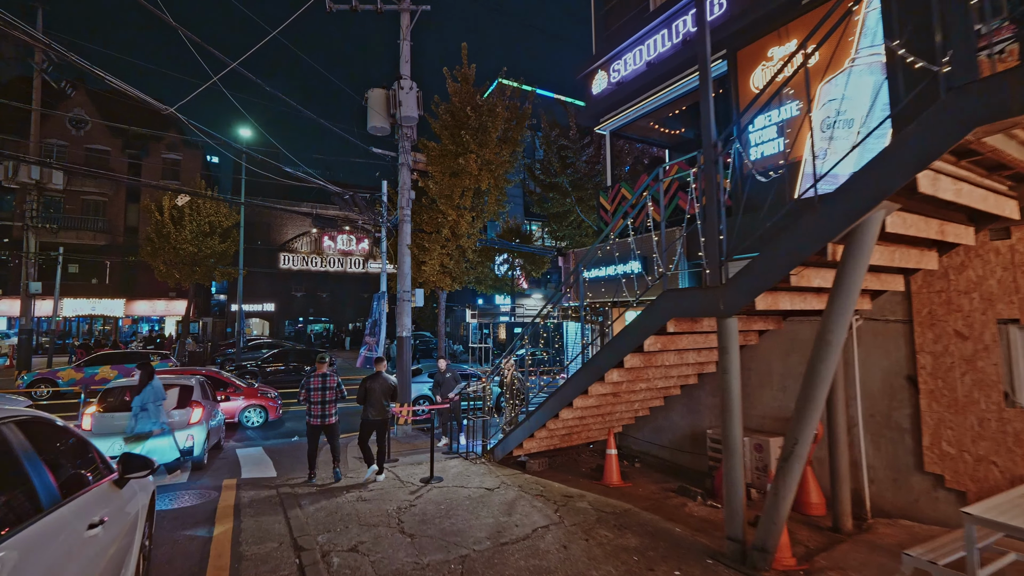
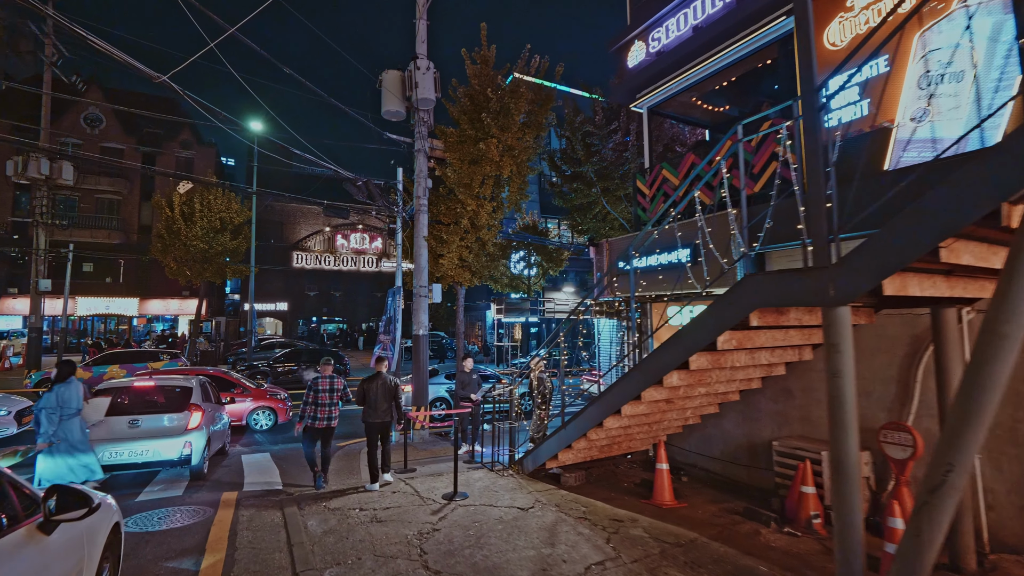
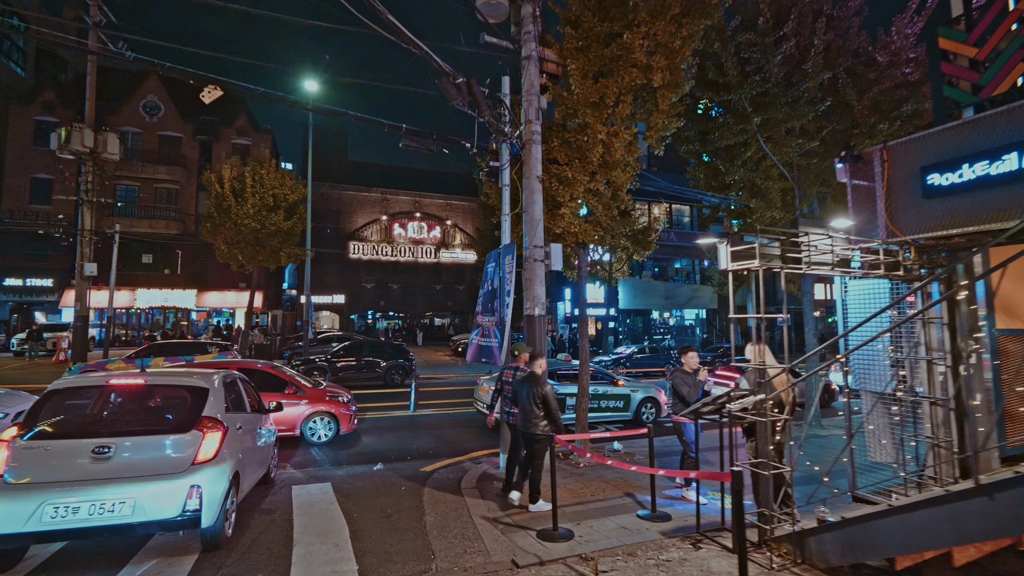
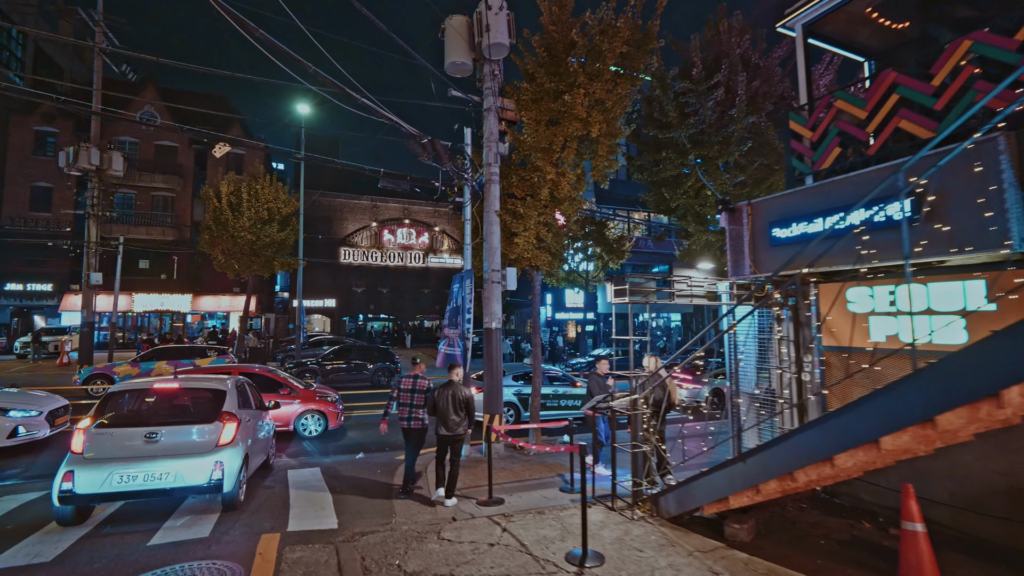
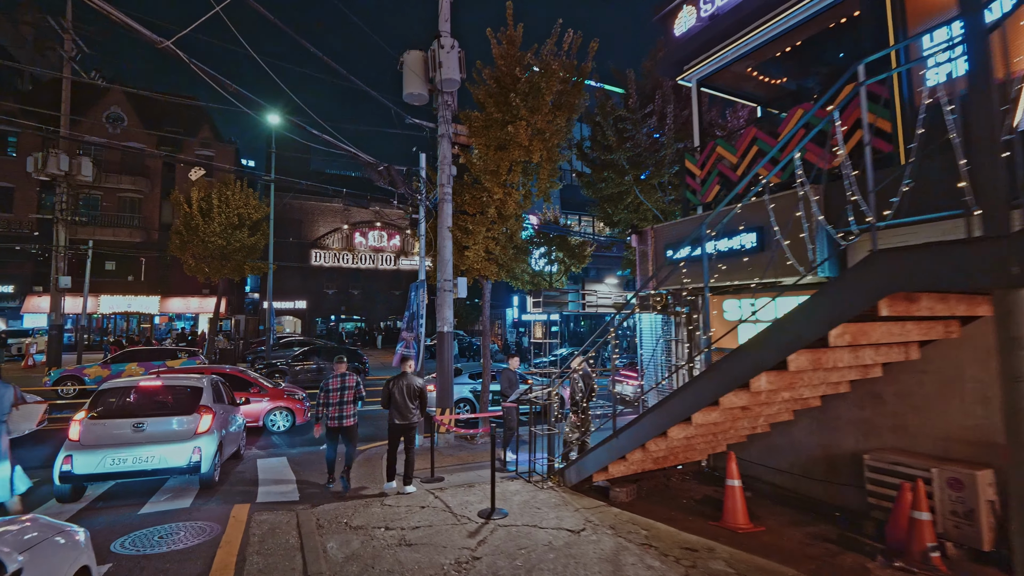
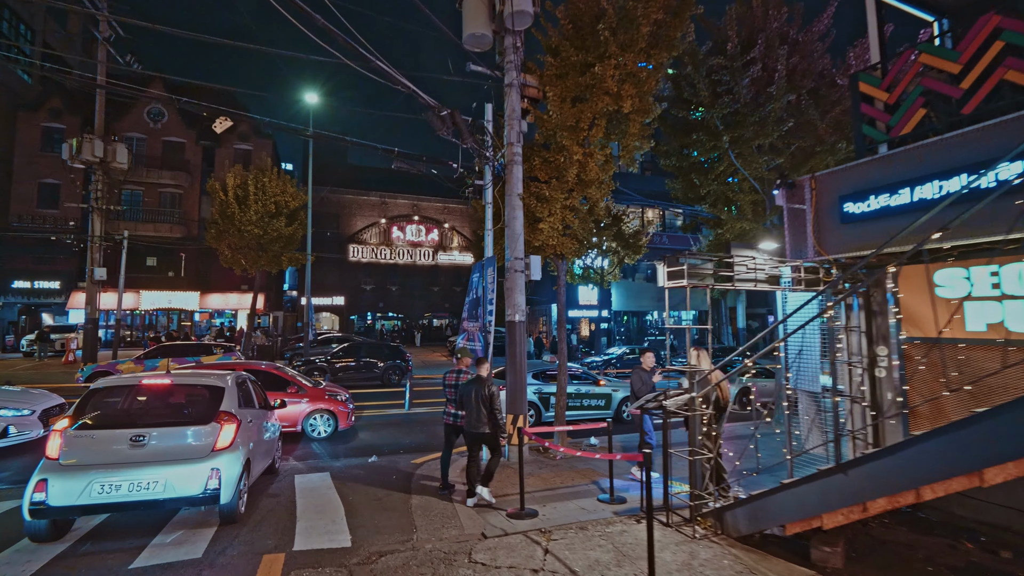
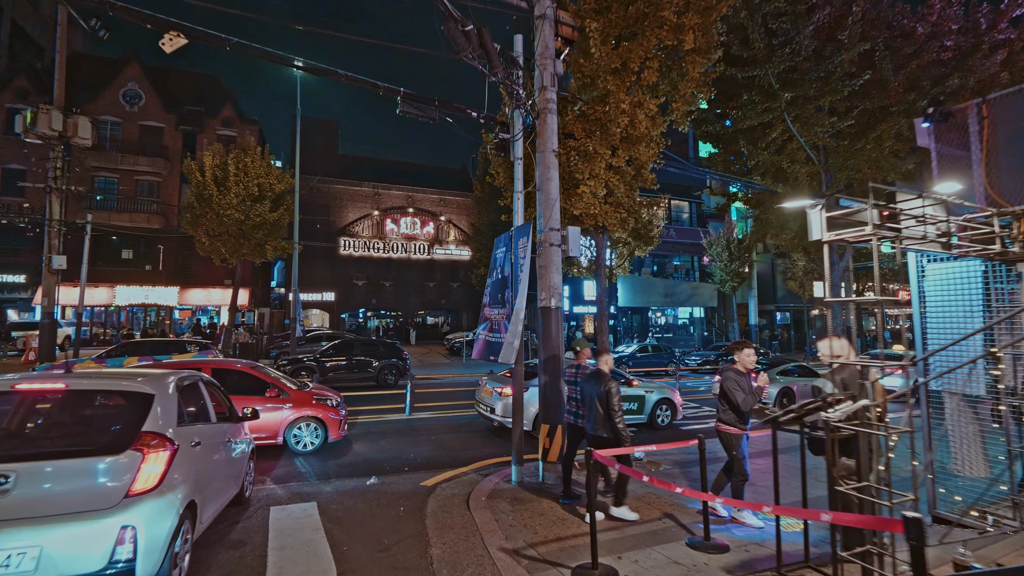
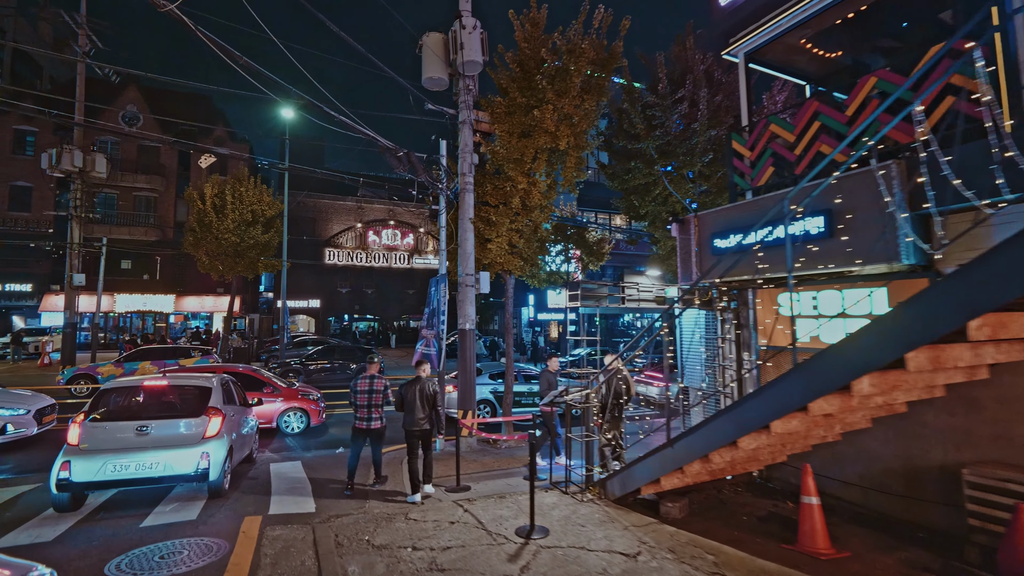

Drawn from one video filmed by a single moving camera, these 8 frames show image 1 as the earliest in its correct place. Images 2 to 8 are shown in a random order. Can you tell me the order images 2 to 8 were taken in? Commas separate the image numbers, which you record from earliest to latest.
2, 5, 8, 4, 6, 3, 7
